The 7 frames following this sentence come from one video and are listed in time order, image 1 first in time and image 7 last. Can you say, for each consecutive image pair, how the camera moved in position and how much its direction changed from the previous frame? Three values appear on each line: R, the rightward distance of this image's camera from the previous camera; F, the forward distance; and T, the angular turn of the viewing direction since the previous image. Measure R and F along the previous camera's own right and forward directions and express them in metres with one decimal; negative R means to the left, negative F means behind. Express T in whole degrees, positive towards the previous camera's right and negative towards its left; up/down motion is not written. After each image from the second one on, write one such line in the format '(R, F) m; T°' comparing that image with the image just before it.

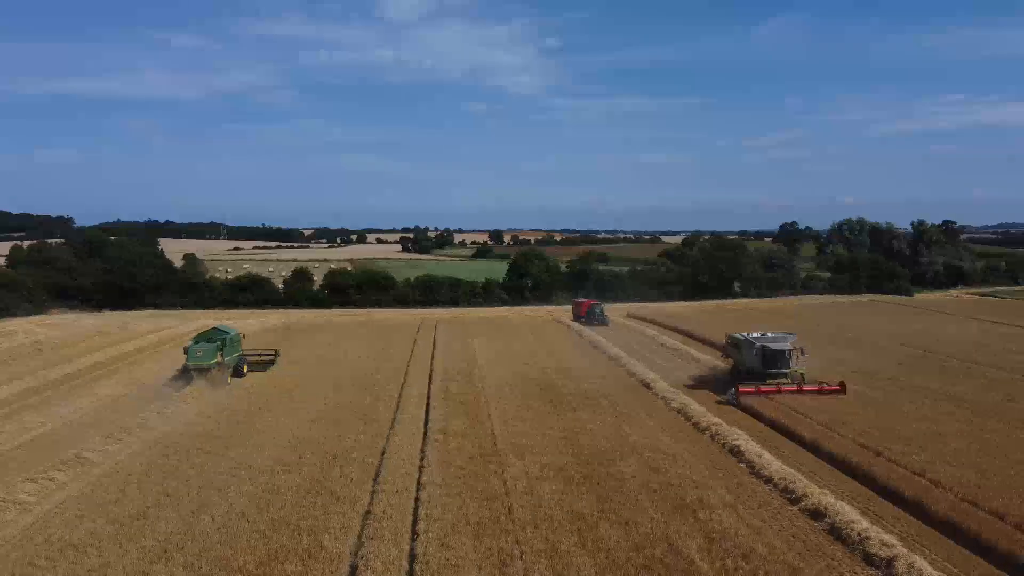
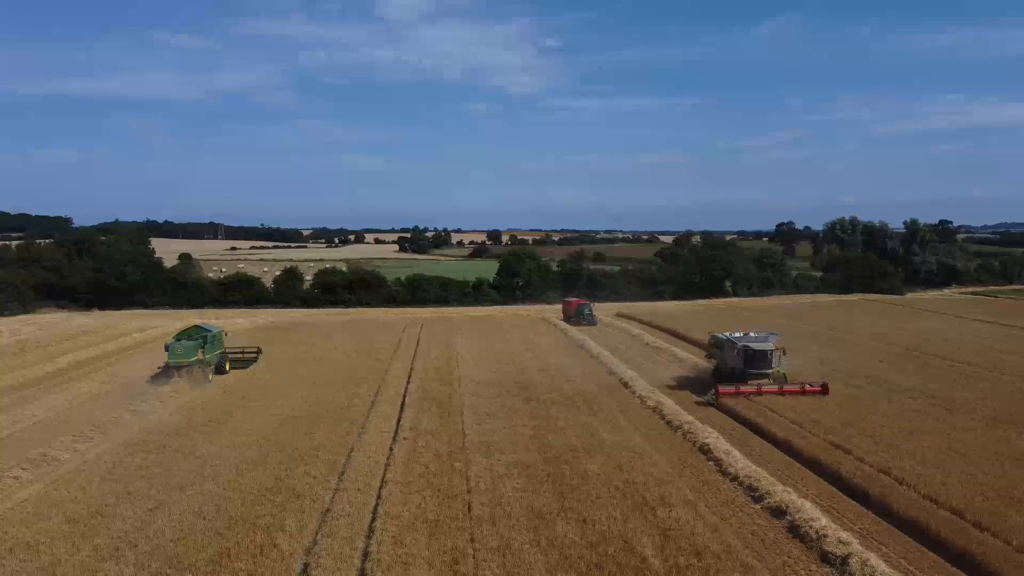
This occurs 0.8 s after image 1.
(+0.7, +0.1) m; 0°
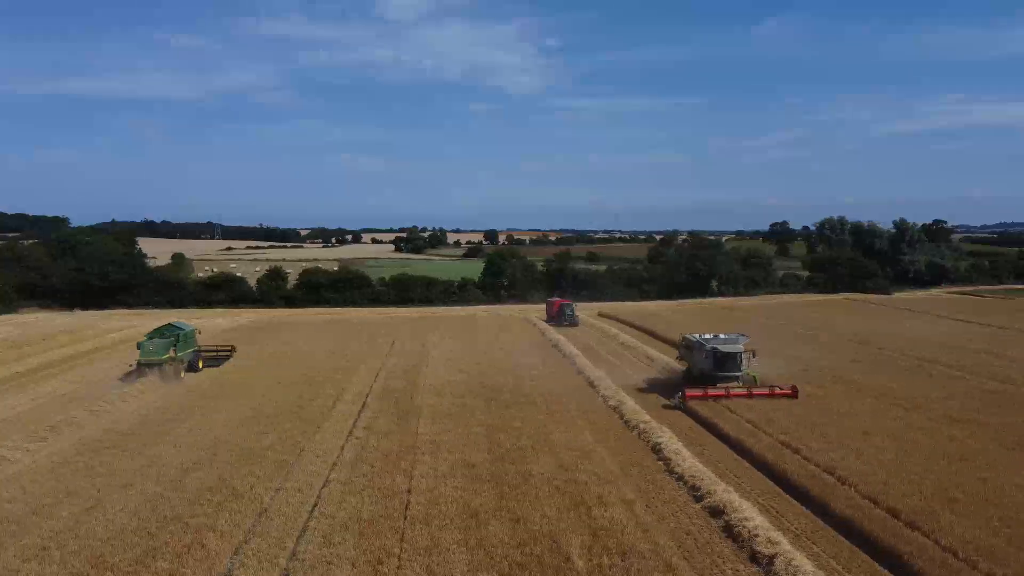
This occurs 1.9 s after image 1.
(+1.1, 0.0) m; 0°
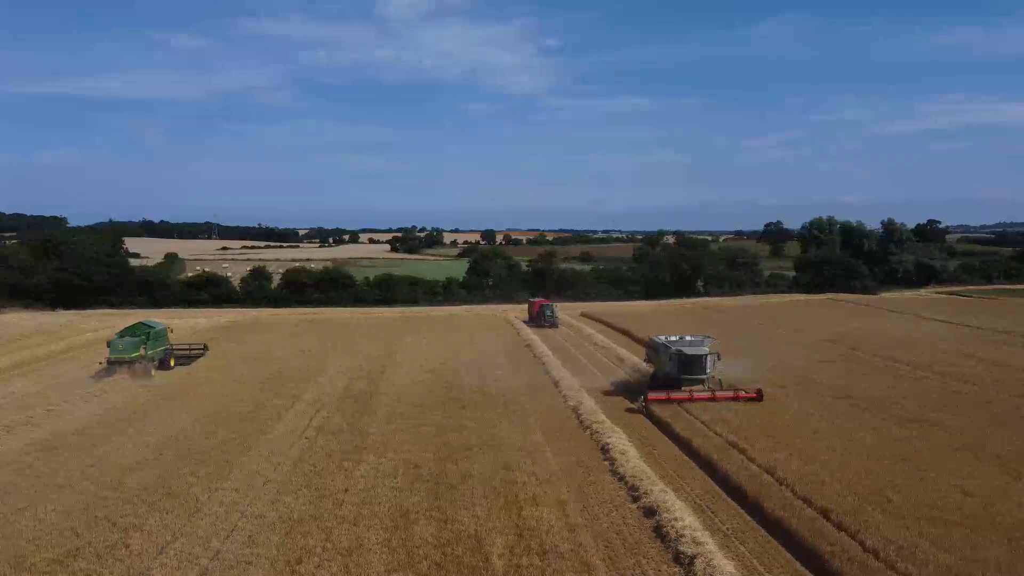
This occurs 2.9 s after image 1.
(+1.2, 0.0) m; 0°
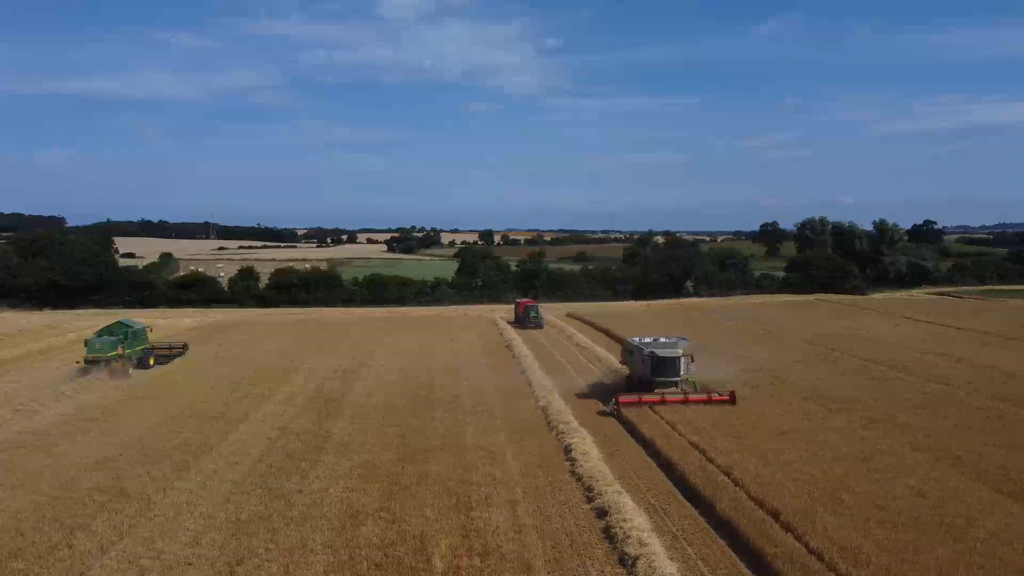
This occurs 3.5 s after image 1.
(+0.9, 0.0) m; 0°
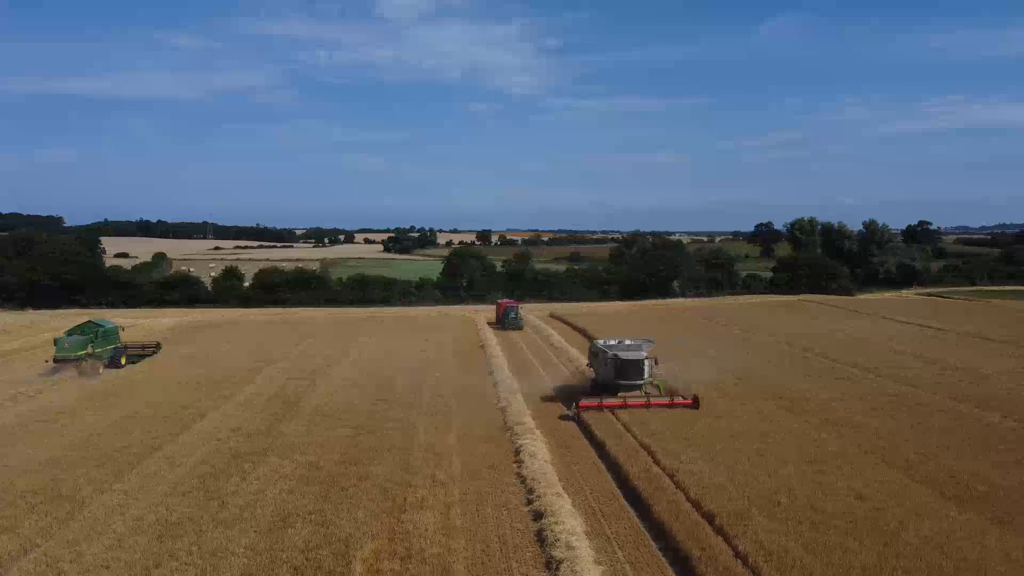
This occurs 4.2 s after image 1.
(+1.1, +0.1) m; 0°
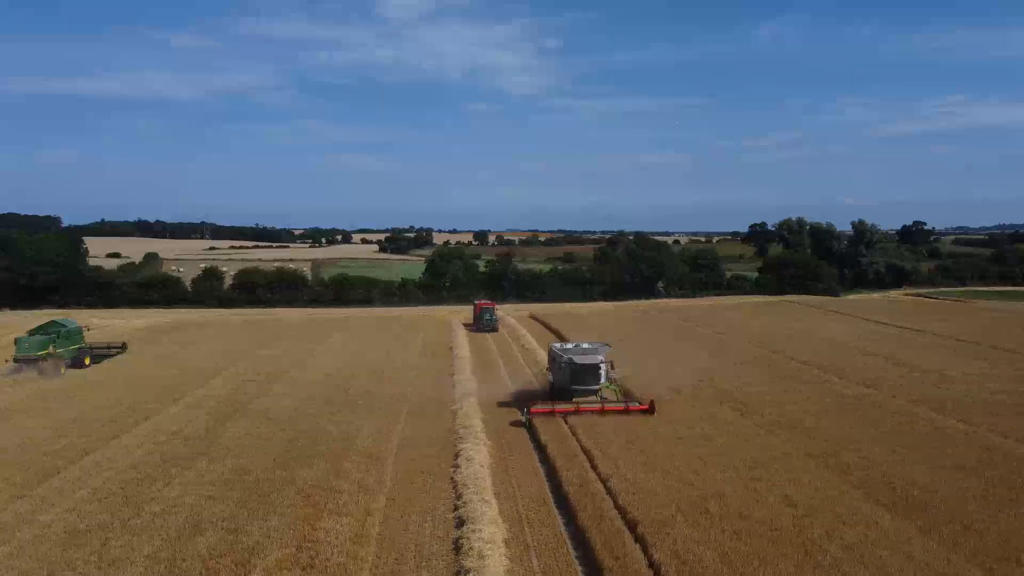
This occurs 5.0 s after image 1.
(+1.3, +0.3) m; 0°
